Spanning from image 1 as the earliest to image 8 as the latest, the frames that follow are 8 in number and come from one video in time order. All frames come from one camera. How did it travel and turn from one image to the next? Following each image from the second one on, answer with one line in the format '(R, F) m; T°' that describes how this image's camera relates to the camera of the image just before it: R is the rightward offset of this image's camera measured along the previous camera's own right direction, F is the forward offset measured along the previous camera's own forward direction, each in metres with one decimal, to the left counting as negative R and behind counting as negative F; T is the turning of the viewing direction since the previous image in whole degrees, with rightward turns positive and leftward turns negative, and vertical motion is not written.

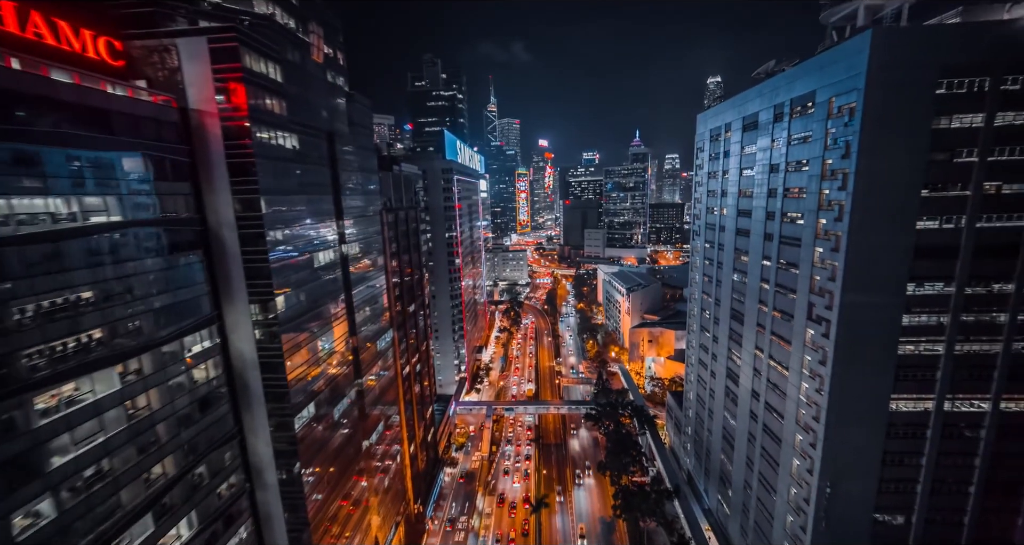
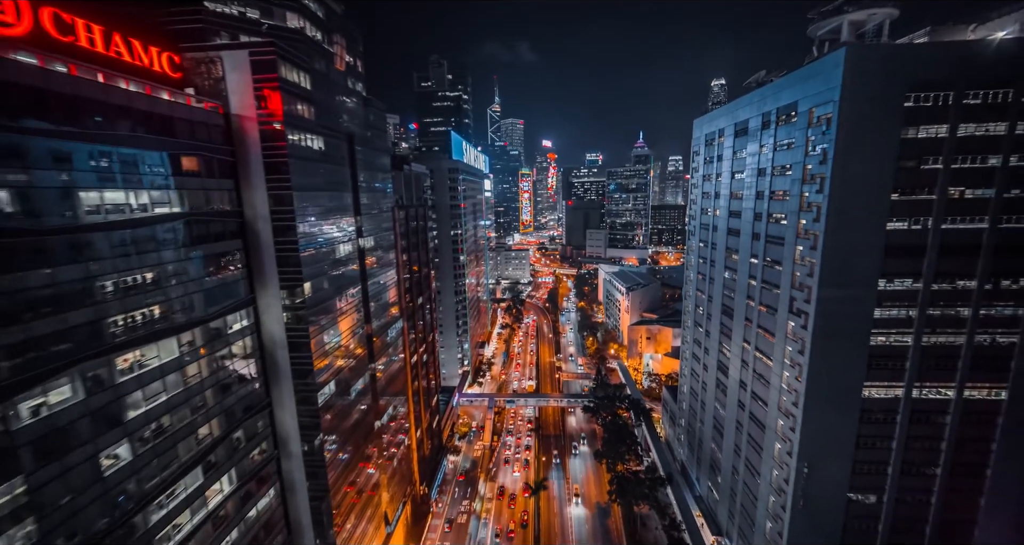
(-0.2, -2.7) m; 0°
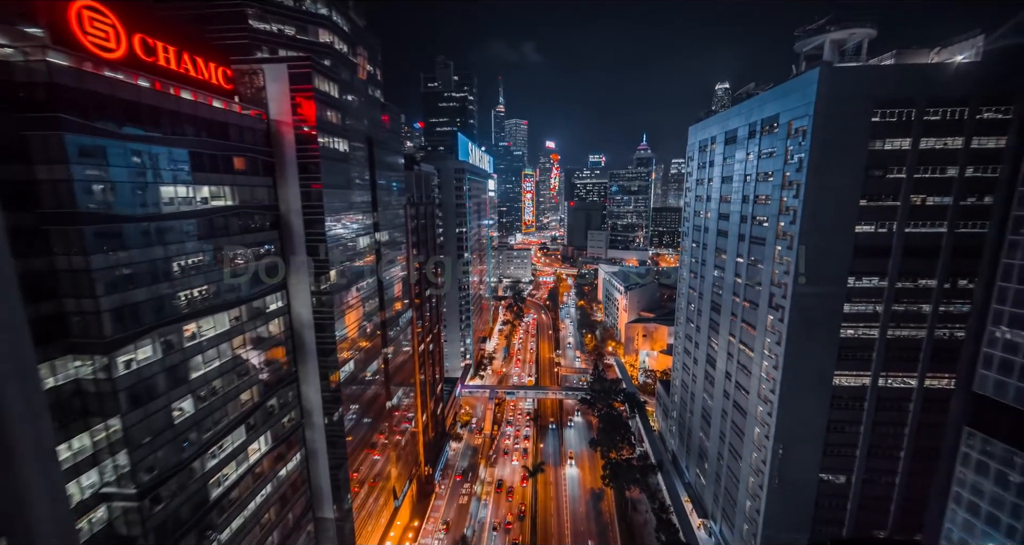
(-0.2, -3.2) m; 0°
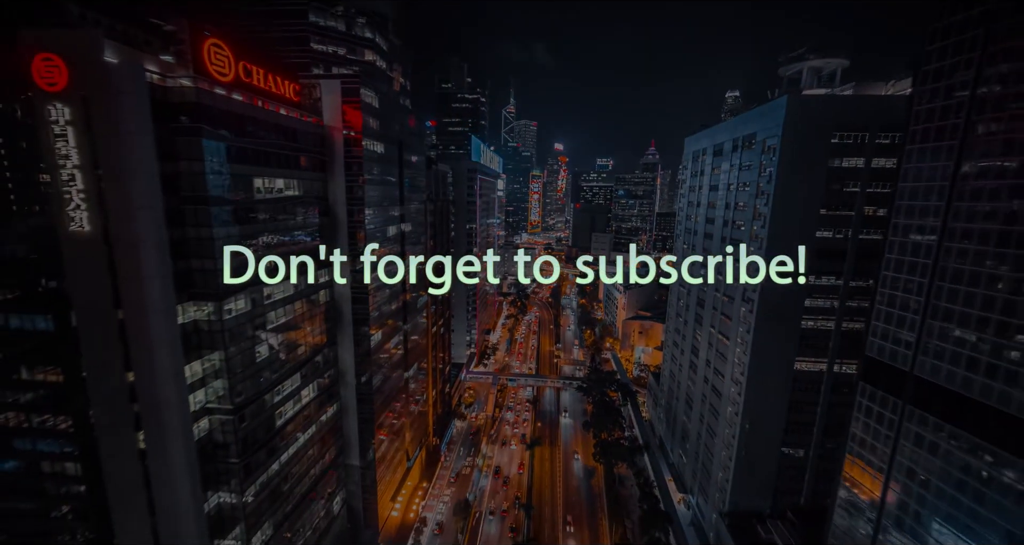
(-0.3, -5.6) m; -1°
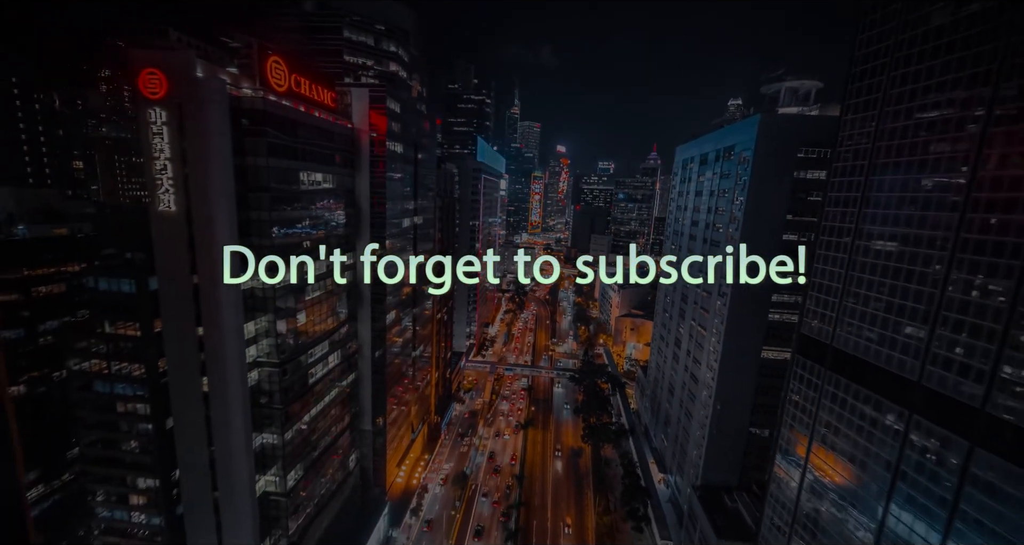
(-0.2, -4.9) m; 0°
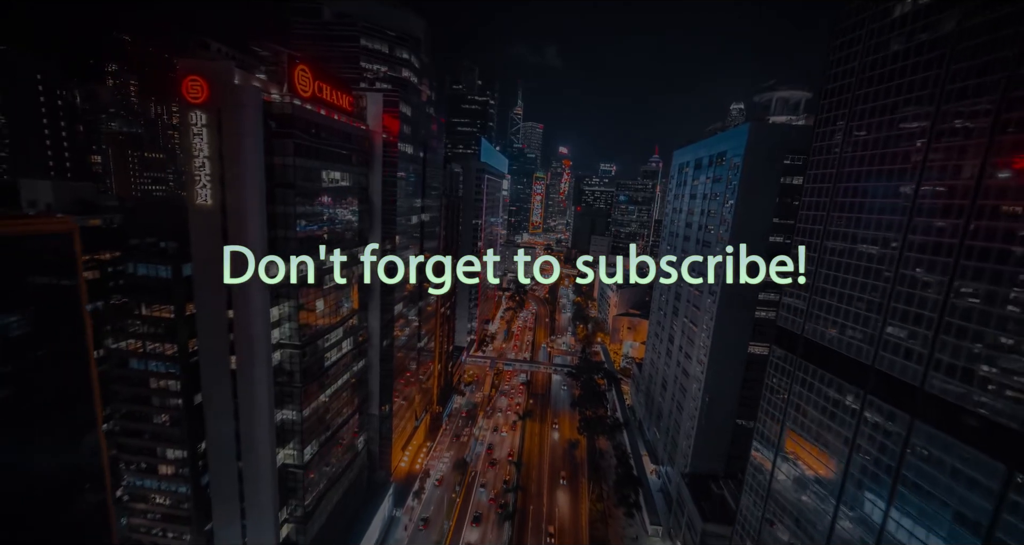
(-0.2, -2.6) m; 0°
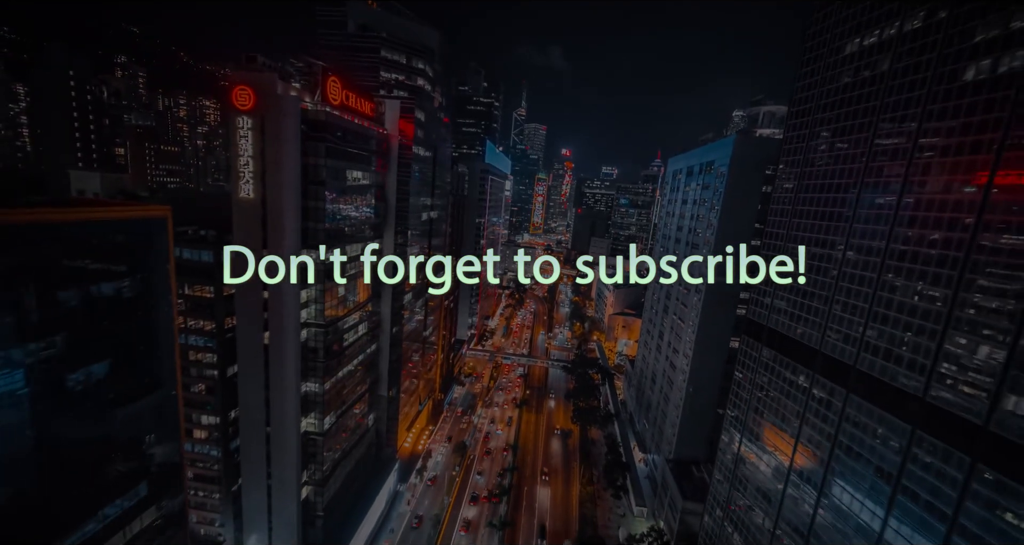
(-0.2, -3.9) m; 0°
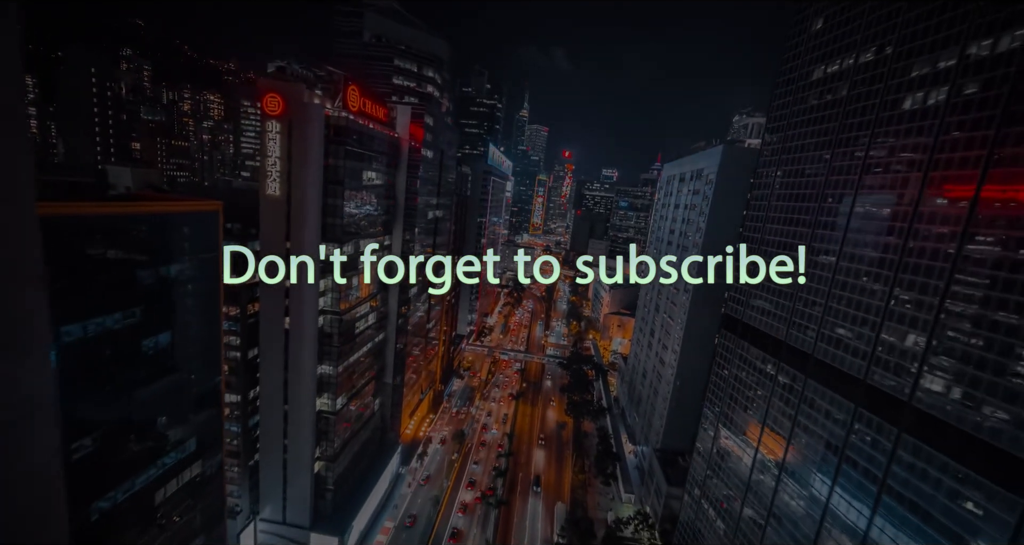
(-0.2, -3.2) m; 0°
